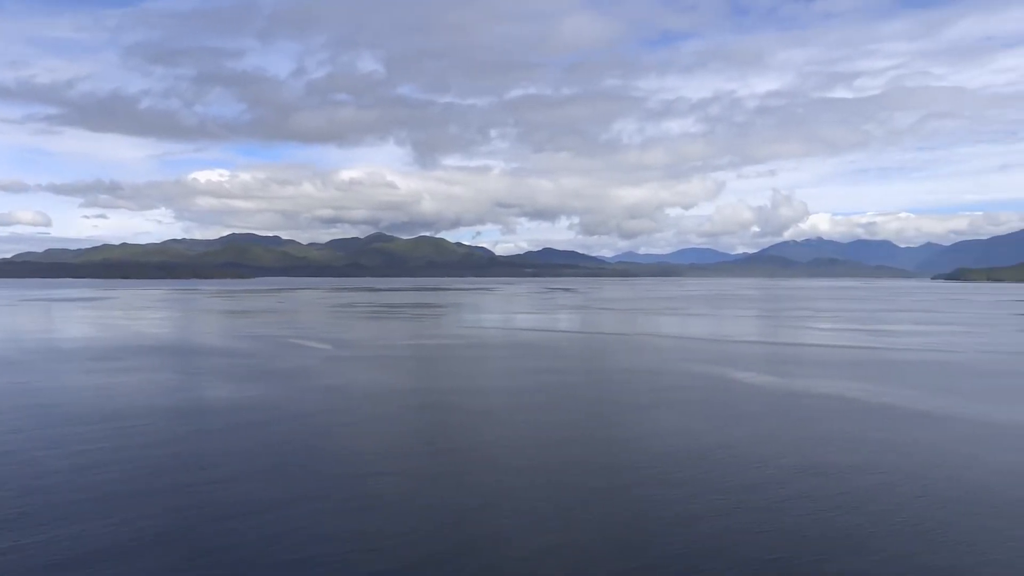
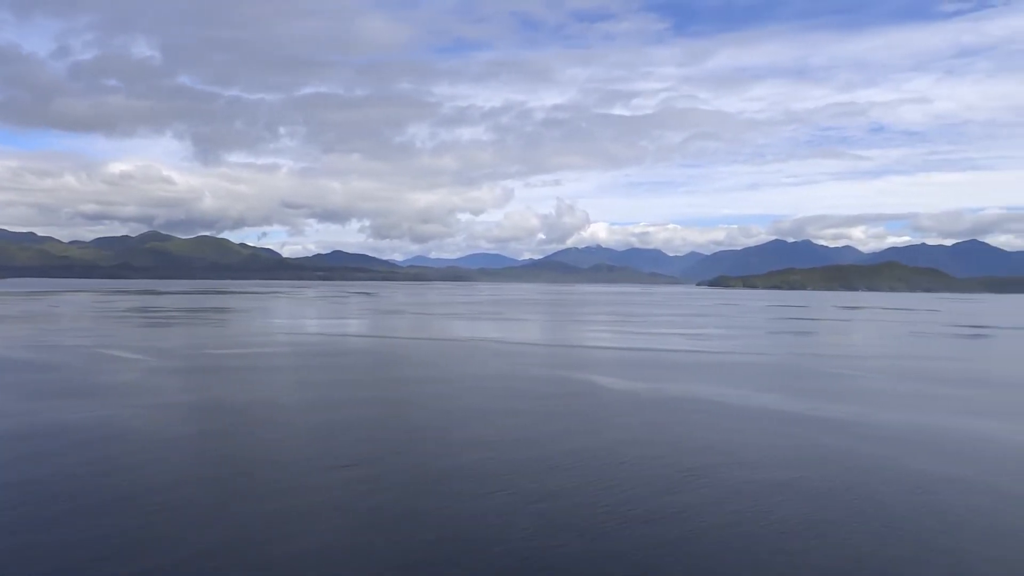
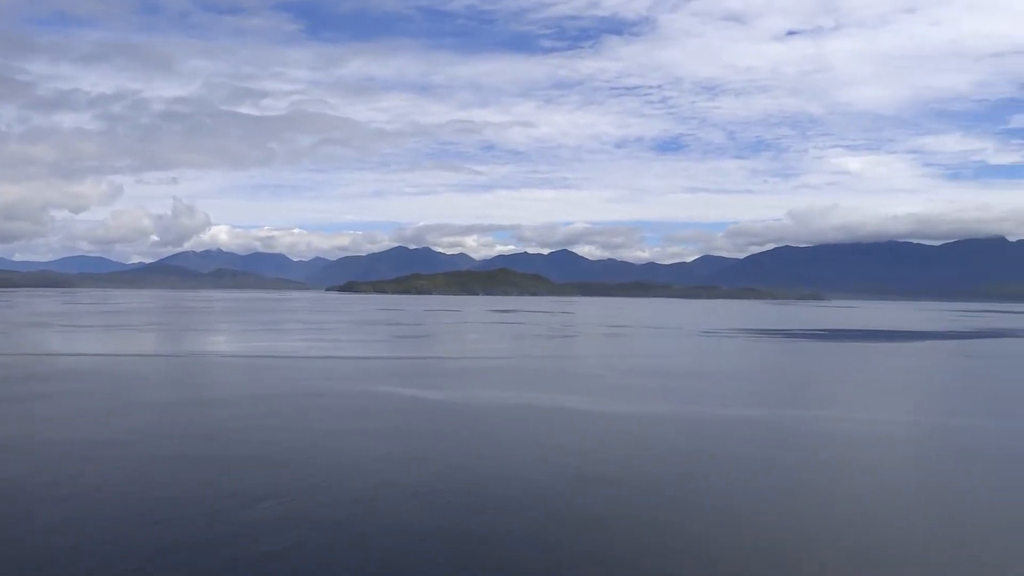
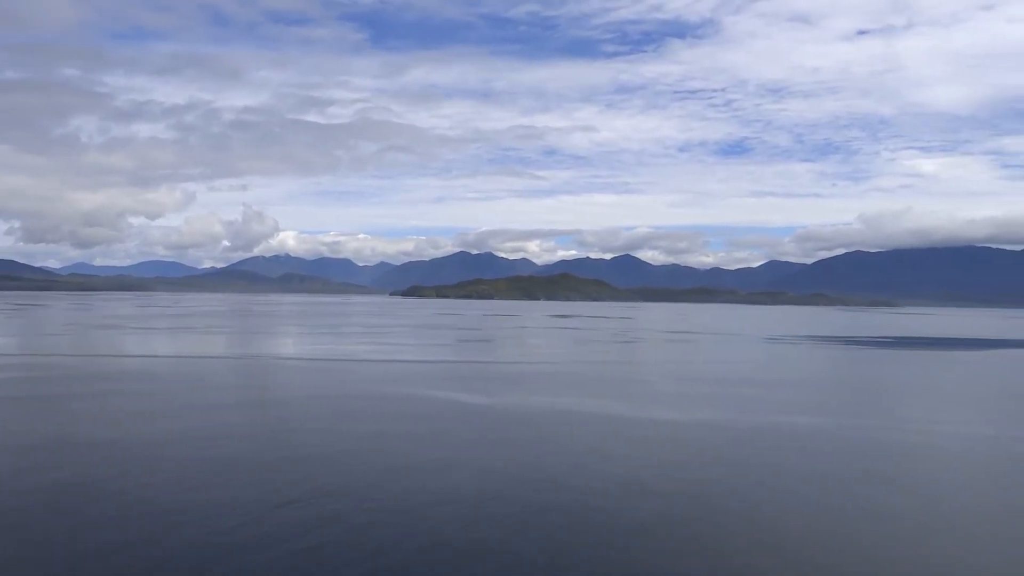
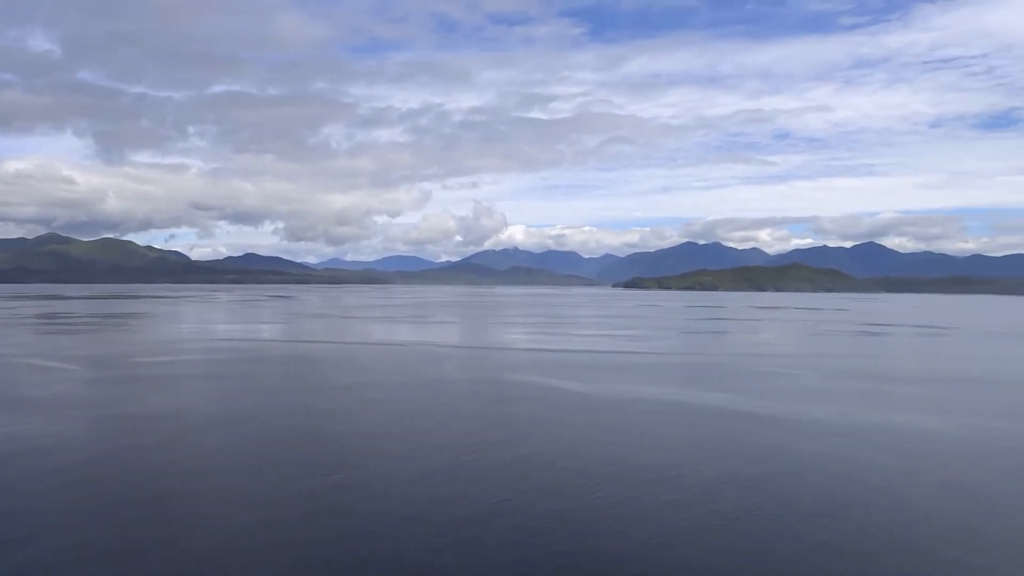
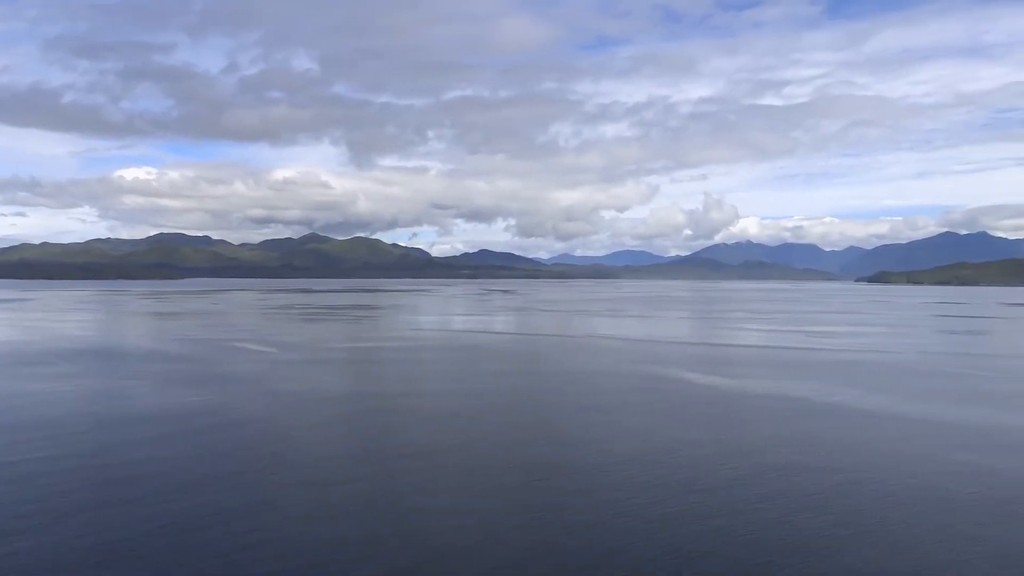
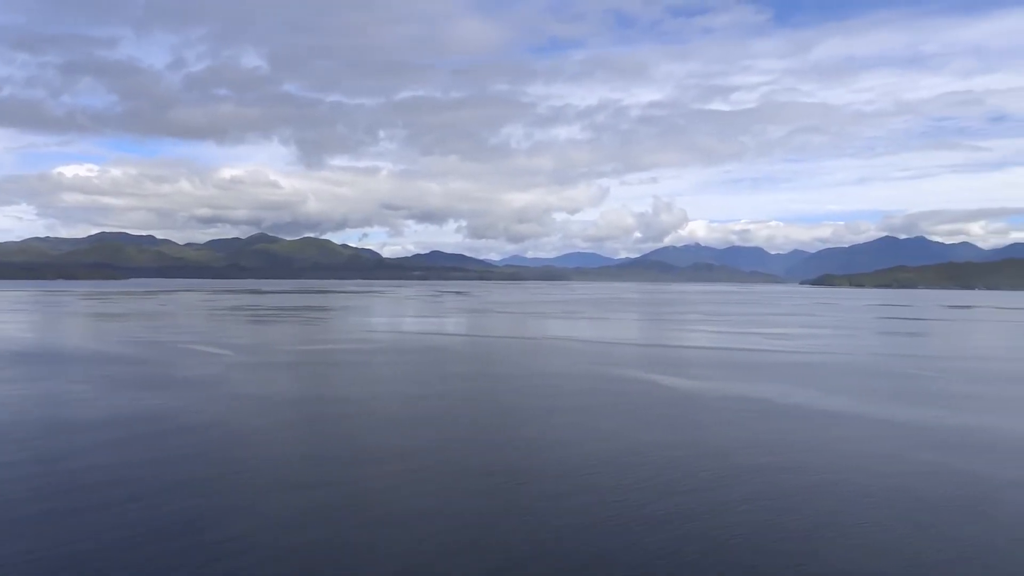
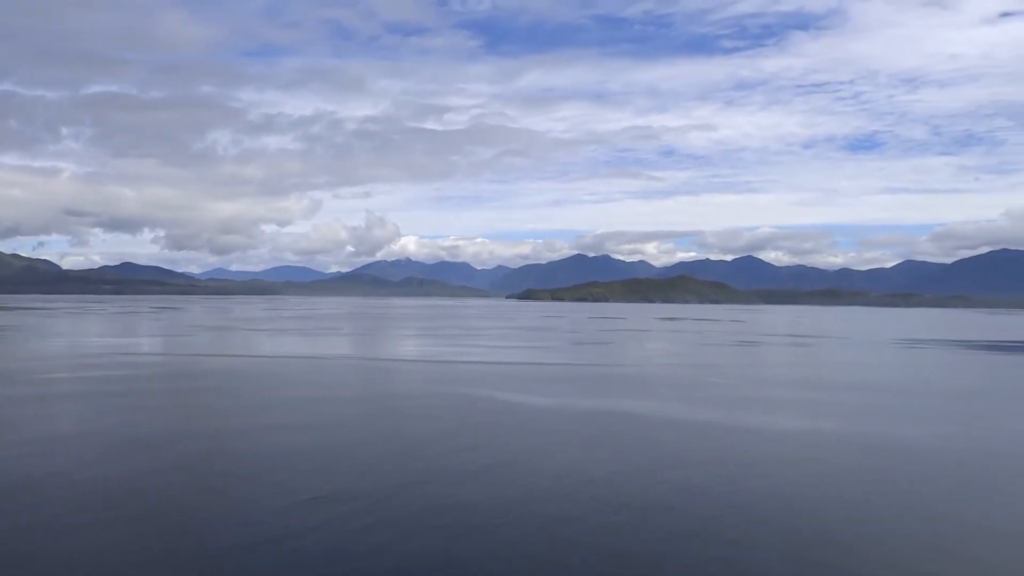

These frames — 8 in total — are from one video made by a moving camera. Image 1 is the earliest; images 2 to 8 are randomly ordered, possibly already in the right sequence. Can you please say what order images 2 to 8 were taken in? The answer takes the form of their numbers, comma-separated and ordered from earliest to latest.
6, 7, 2, 5, 8, 4, 3
